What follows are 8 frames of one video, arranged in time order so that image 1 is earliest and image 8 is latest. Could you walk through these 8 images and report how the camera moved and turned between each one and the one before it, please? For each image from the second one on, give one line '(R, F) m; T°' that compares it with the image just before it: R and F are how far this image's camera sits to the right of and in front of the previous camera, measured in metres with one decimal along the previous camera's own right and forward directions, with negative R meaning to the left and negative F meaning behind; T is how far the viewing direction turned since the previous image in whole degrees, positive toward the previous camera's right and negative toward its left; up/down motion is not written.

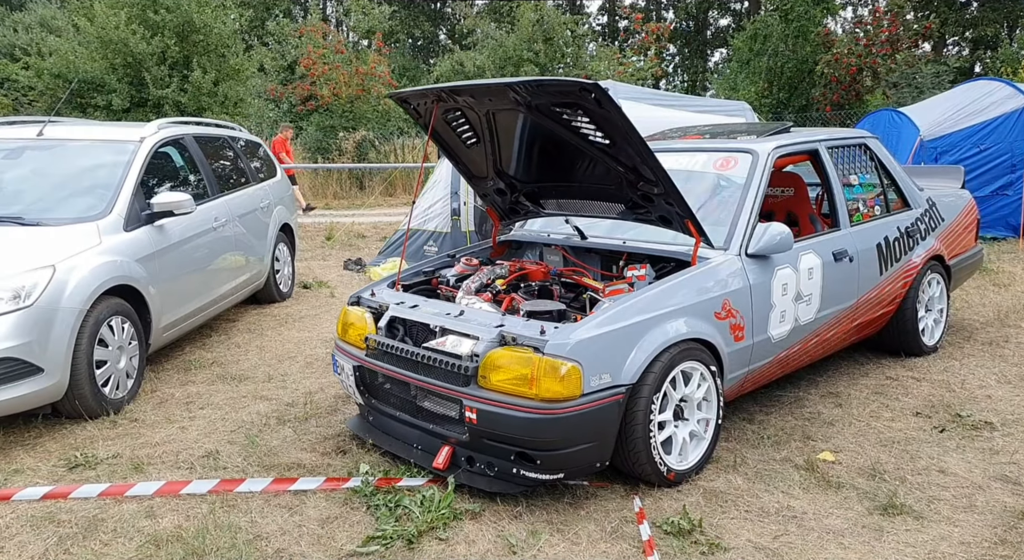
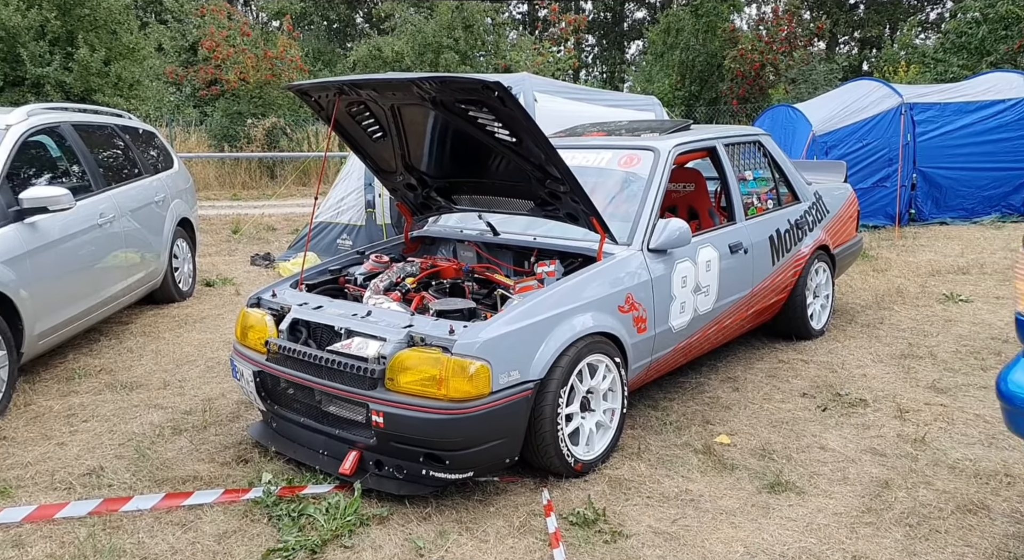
(0.0, 0.0) m; +7°
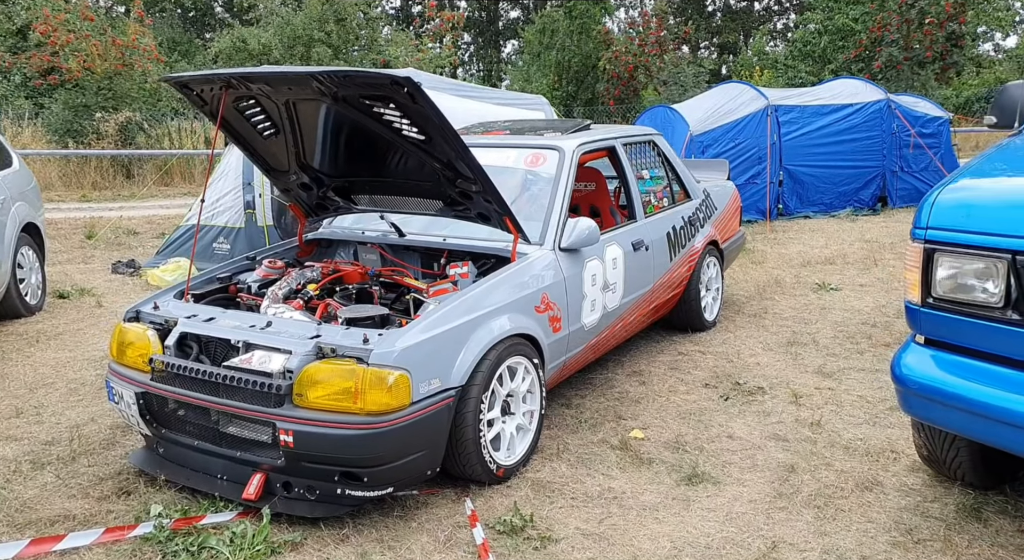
(-0.3, +0.1) m; +11°
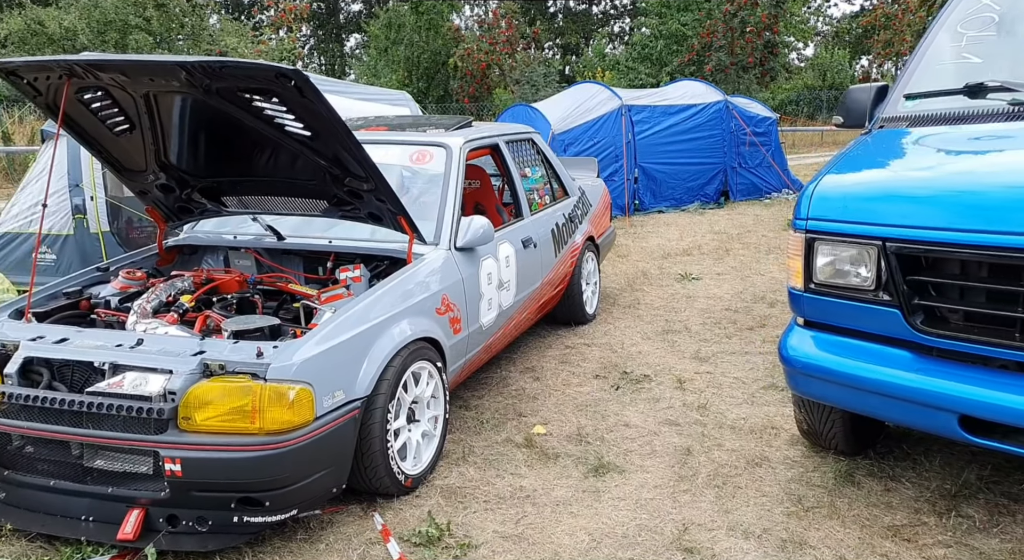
(-0.3, +0.1) m; +13°
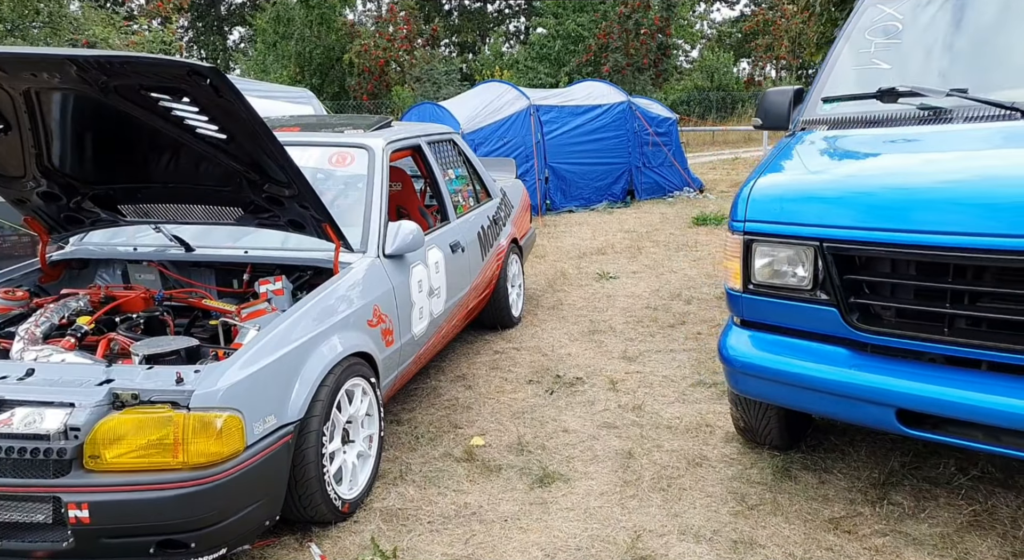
(-0.2, +0.1) m; +8°
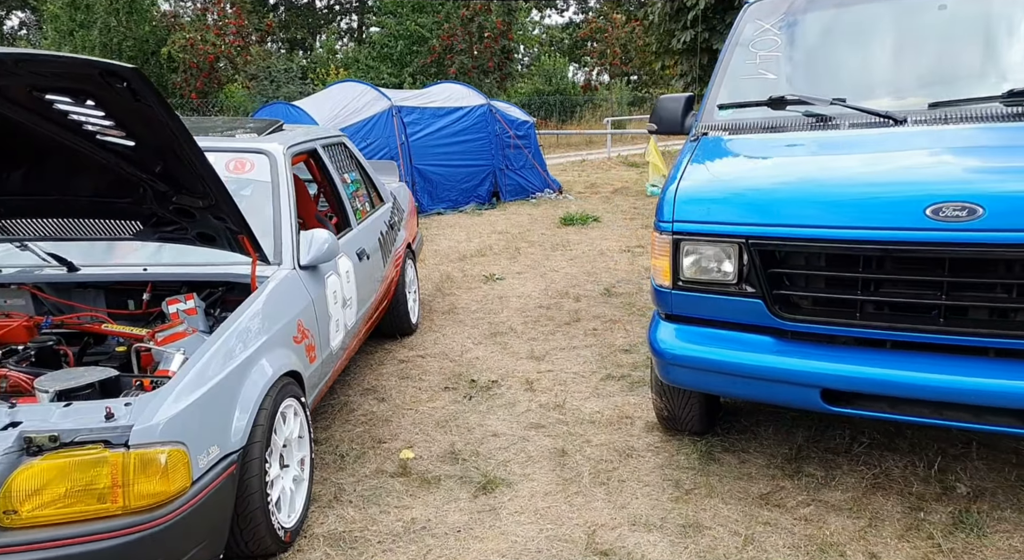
(-0.5, +0.1) m; +13°
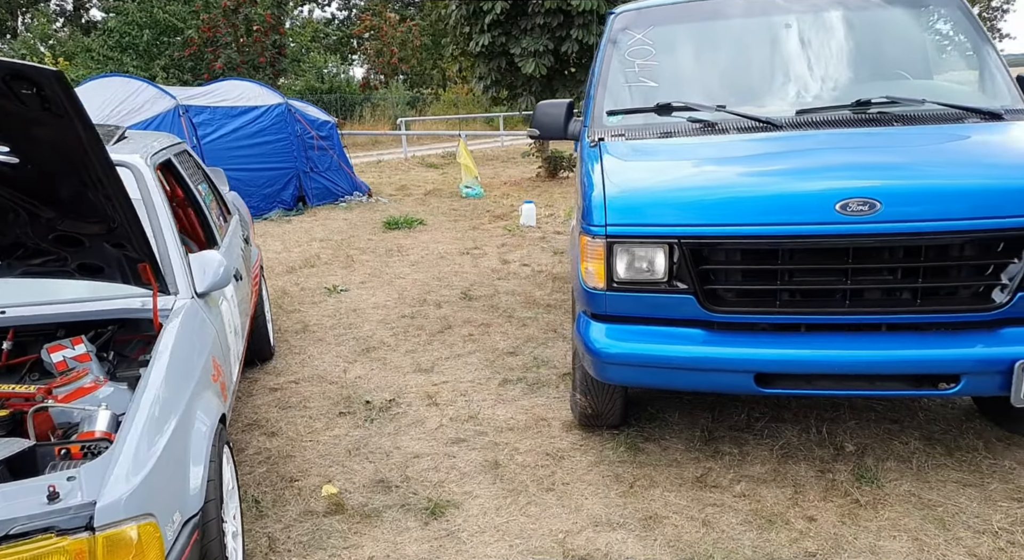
(-0.8, +0.2) m; +18°
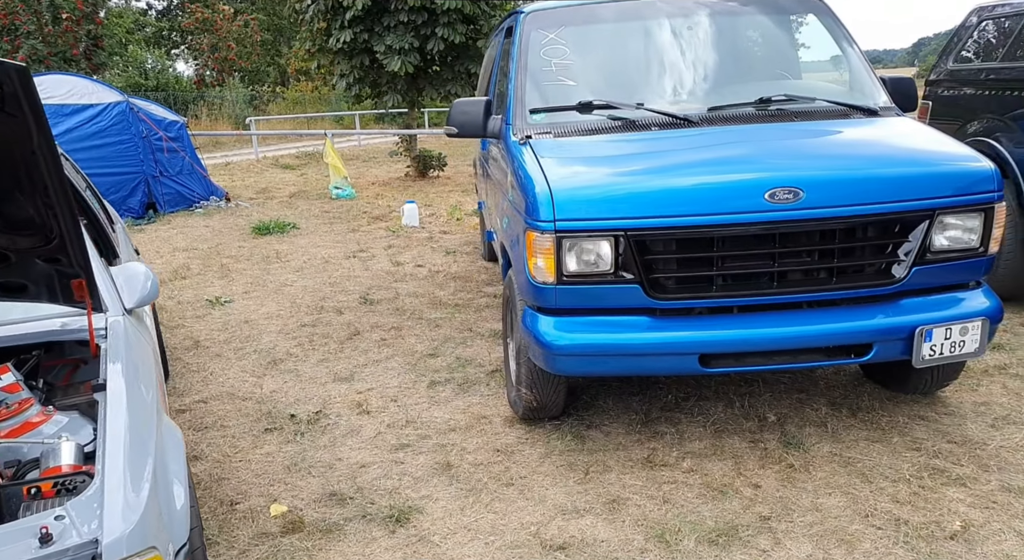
(-0.5, +0.1) m; +13°
